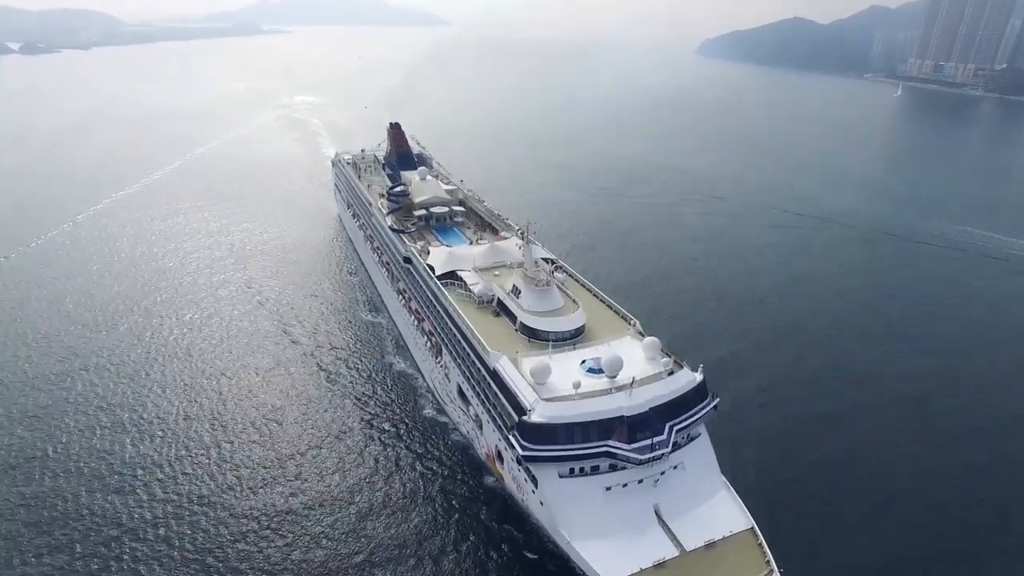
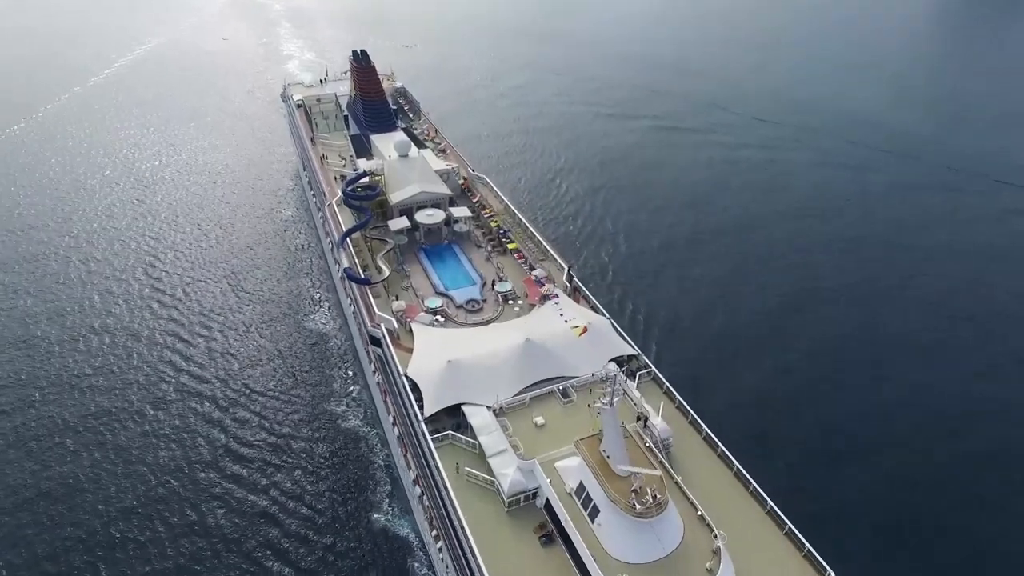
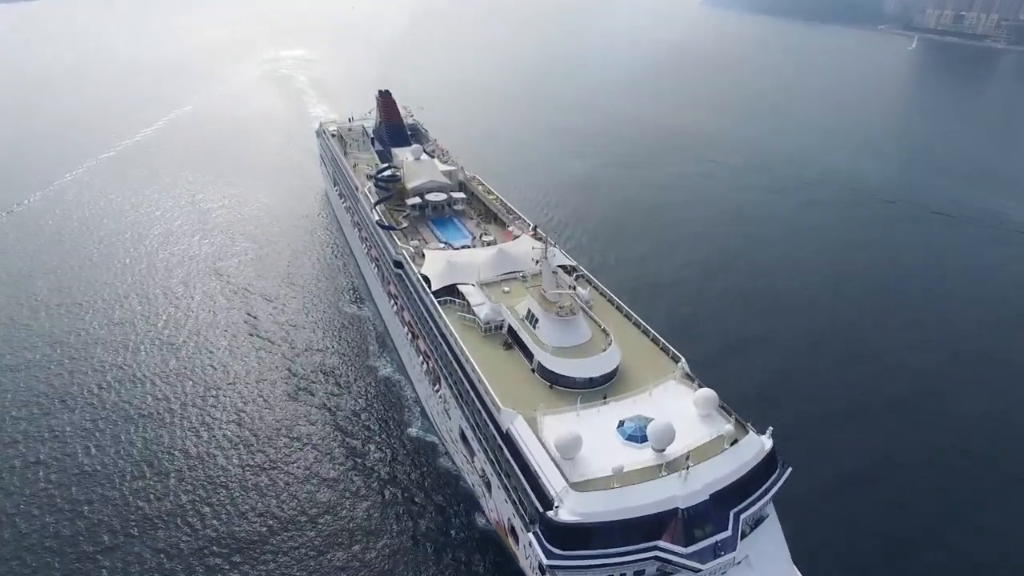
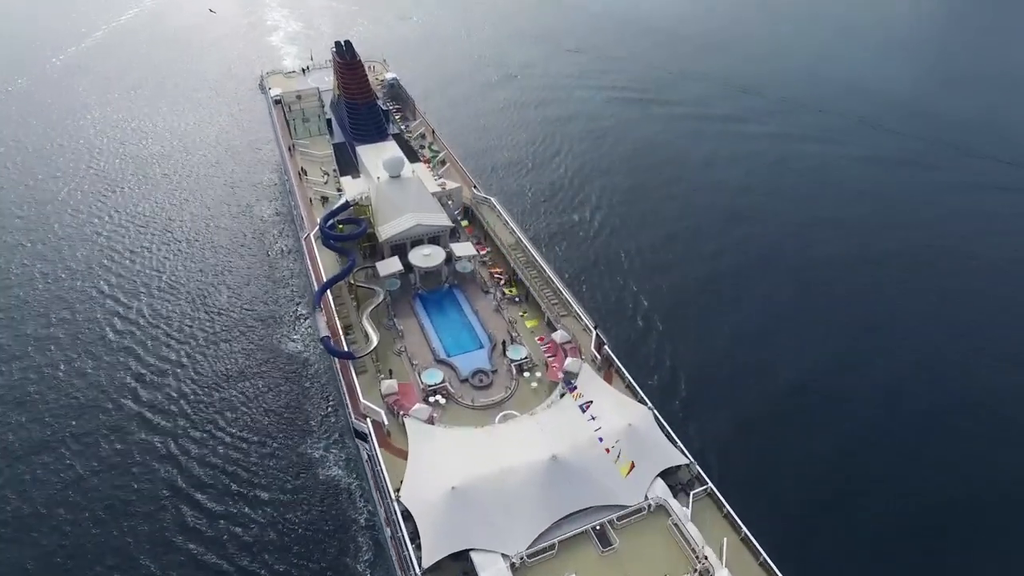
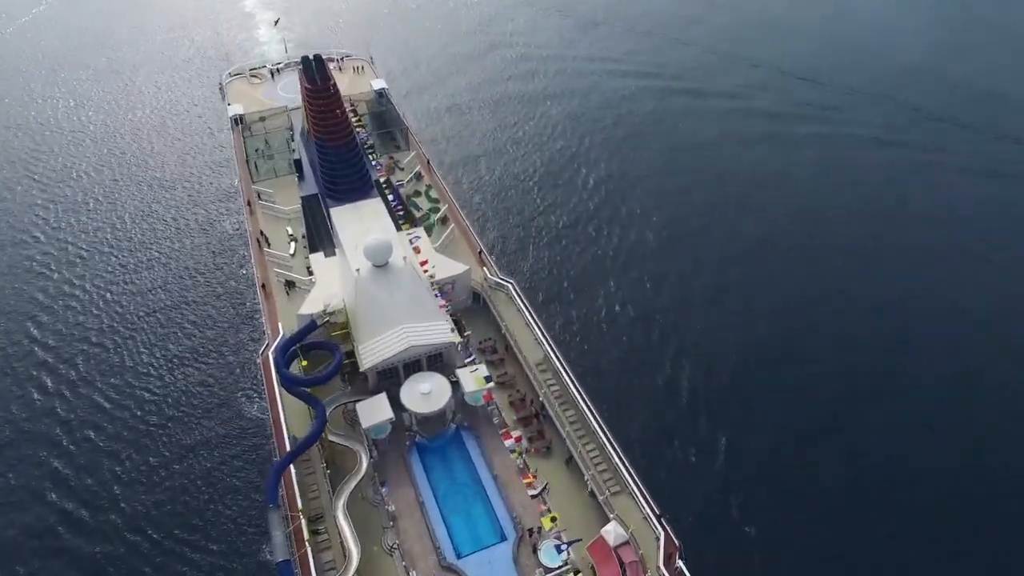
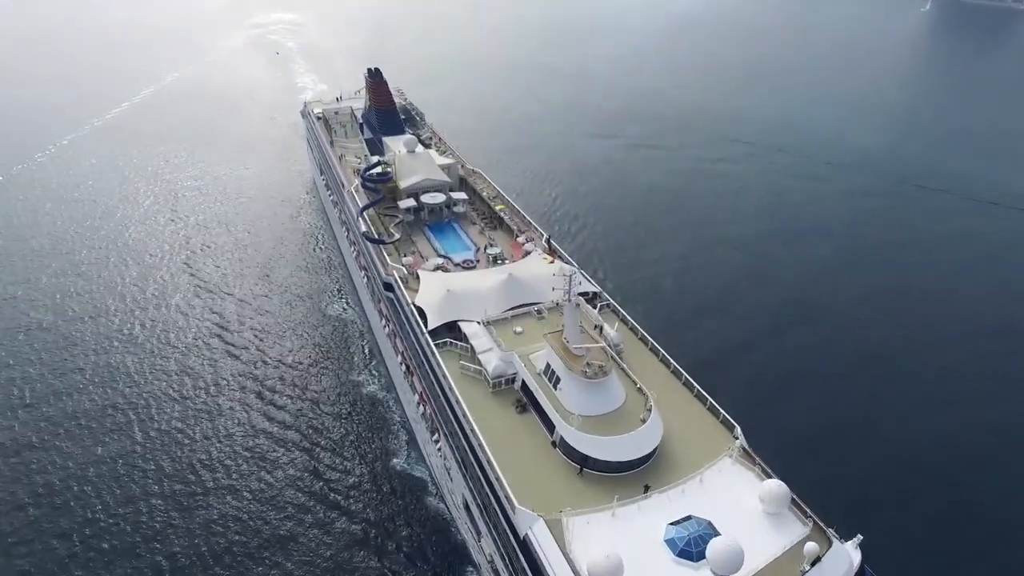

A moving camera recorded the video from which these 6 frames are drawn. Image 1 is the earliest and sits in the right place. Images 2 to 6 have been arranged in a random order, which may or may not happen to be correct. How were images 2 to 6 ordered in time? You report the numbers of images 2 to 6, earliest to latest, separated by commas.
3, 6, 2, 4, 5
